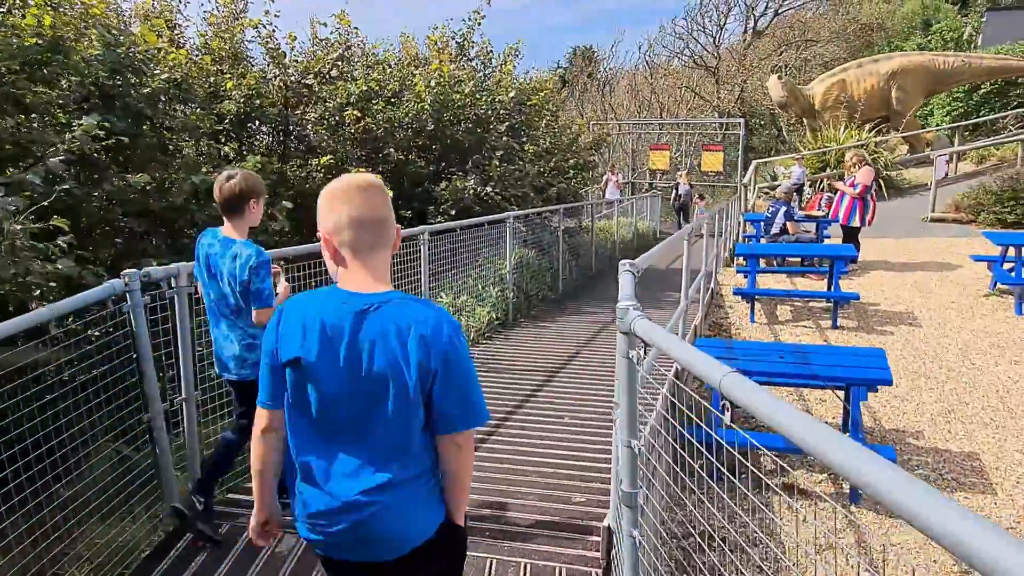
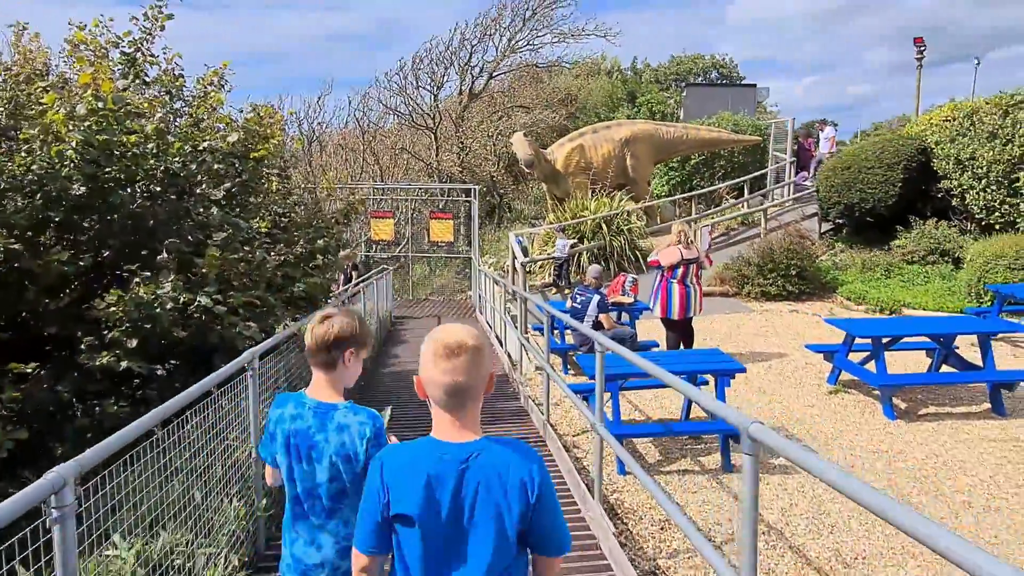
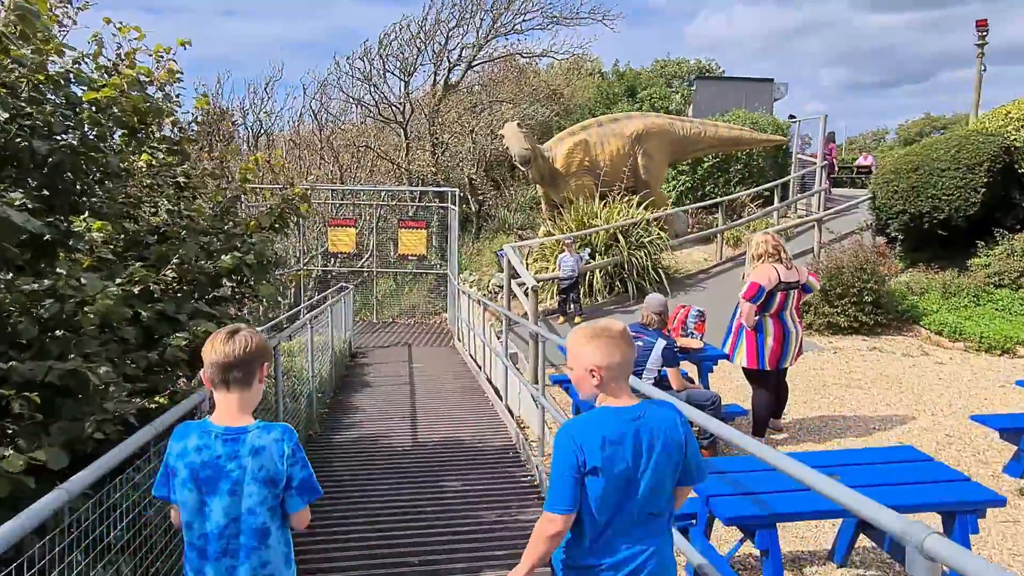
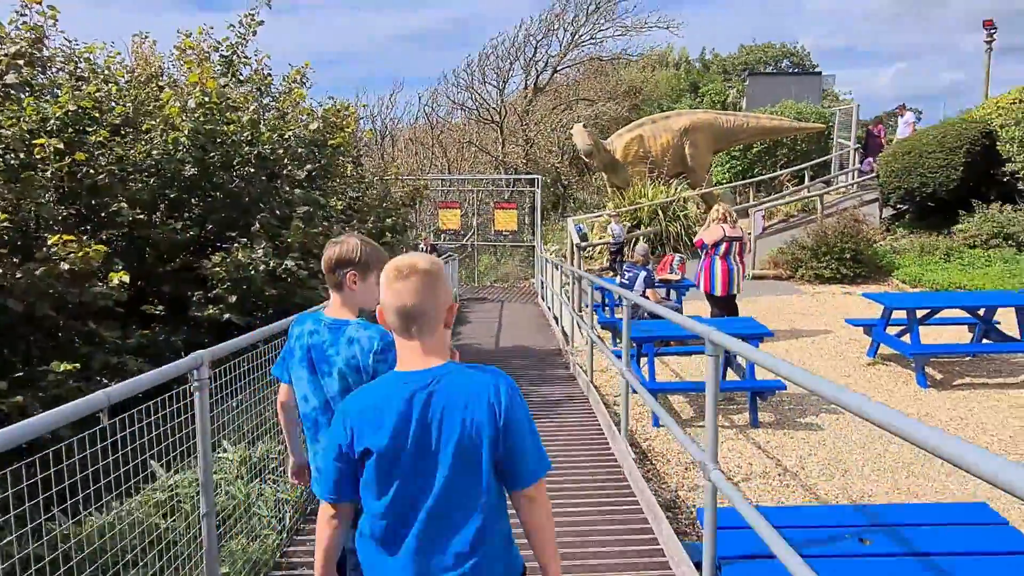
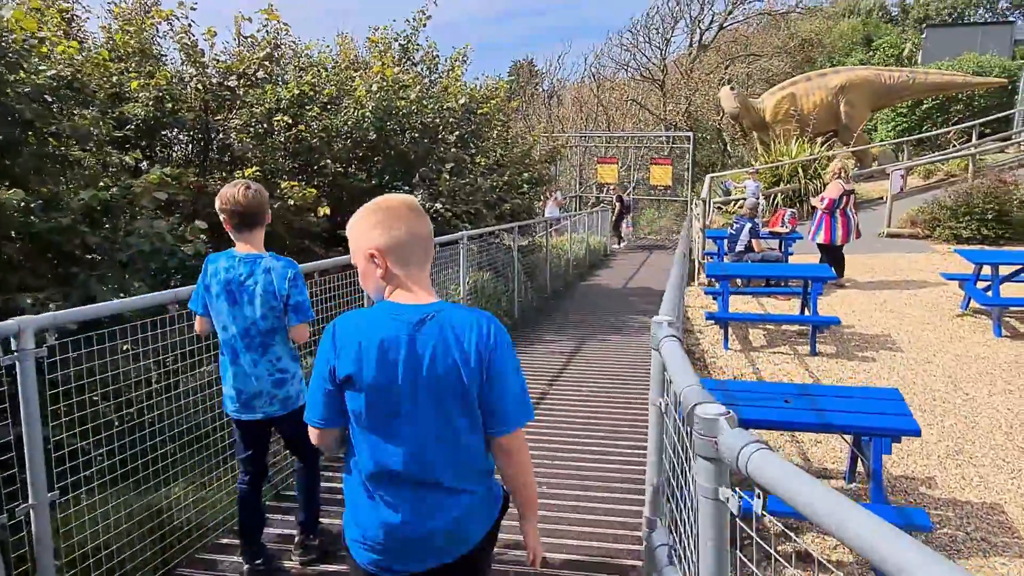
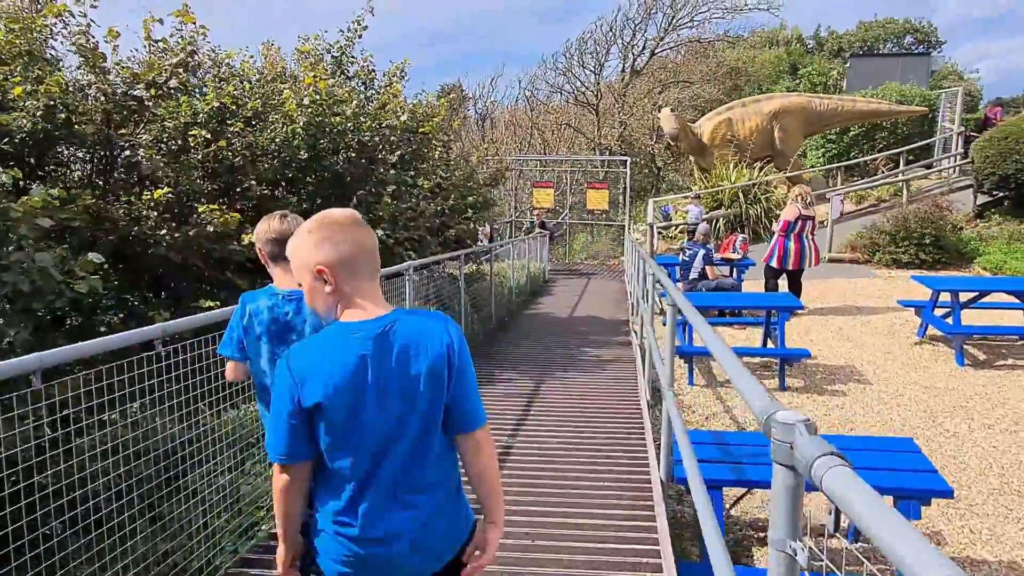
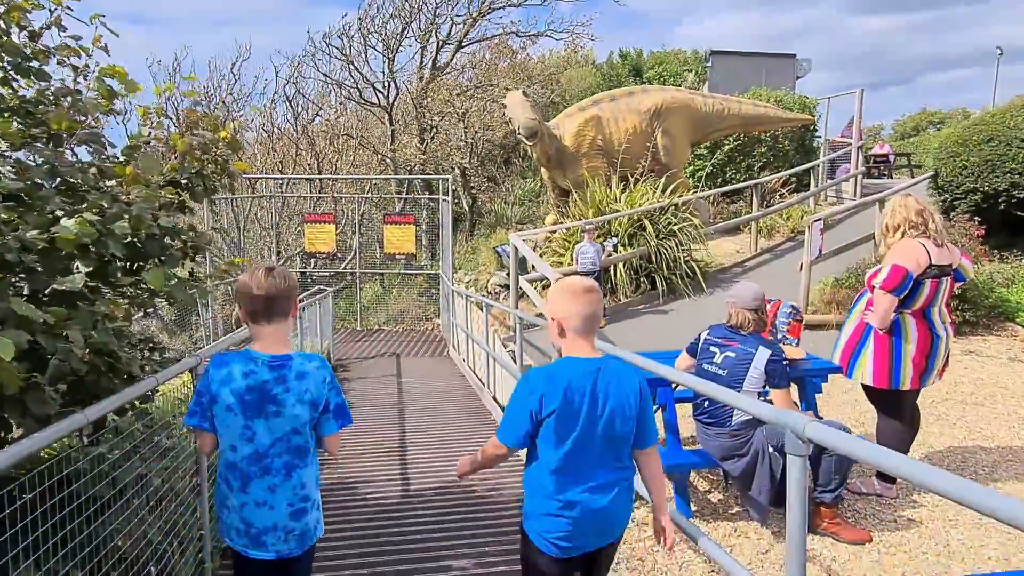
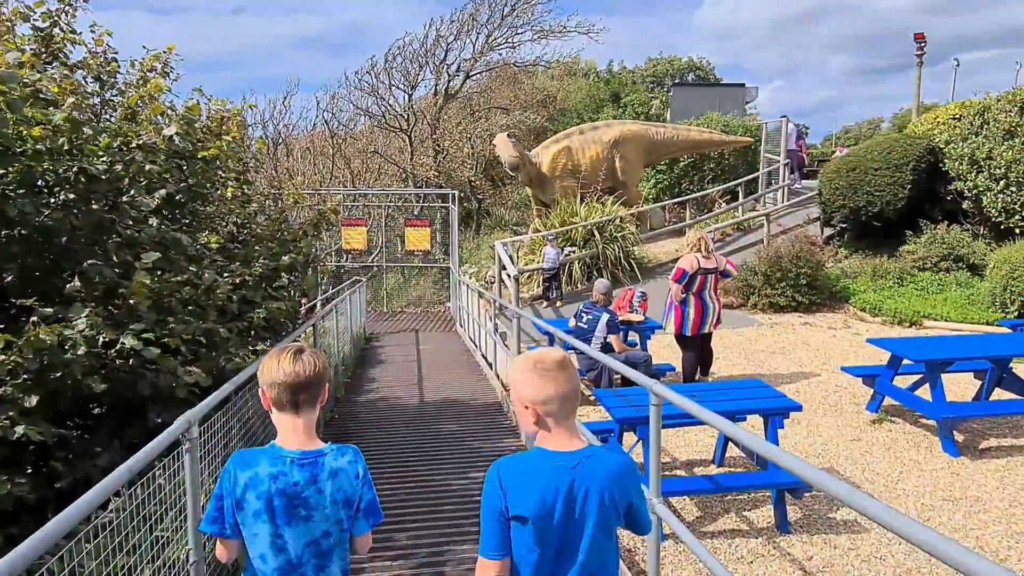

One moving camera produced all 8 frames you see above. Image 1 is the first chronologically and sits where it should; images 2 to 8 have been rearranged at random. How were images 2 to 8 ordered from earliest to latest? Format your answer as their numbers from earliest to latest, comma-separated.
5, 6, 4, 2, 8, 3, 7
